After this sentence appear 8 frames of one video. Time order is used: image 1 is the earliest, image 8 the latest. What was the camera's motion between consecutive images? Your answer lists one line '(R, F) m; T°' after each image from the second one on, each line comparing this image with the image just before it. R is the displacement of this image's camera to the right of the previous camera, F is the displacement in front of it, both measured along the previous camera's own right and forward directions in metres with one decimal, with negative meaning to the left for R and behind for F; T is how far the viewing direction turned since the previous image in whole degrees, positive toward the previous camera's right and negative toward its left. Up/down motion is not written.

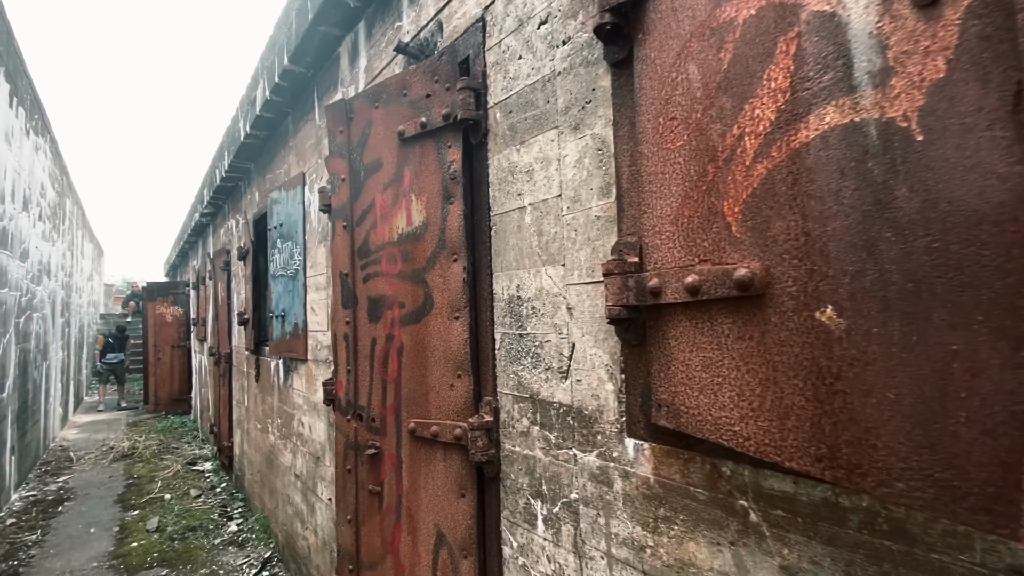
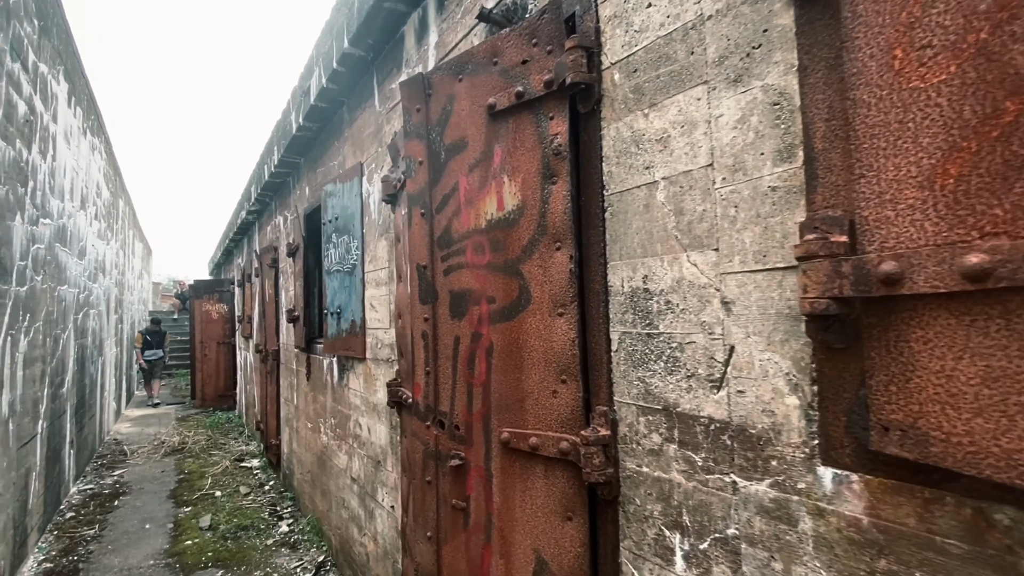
(-0.3, +0.2) m; -3°
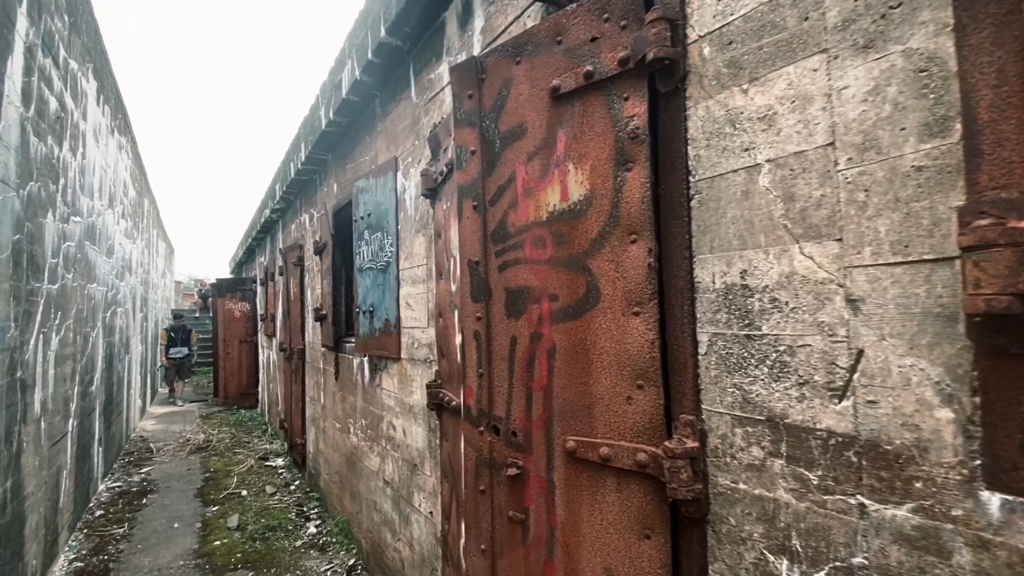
(-0.2, +0.1) m; -2°
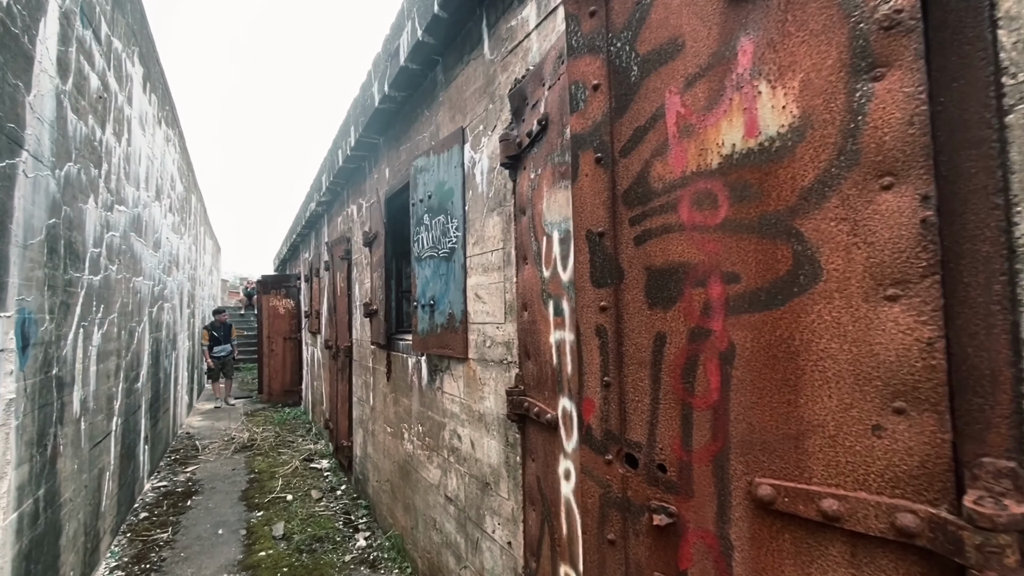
(-0.3, +0.5) m; -4°
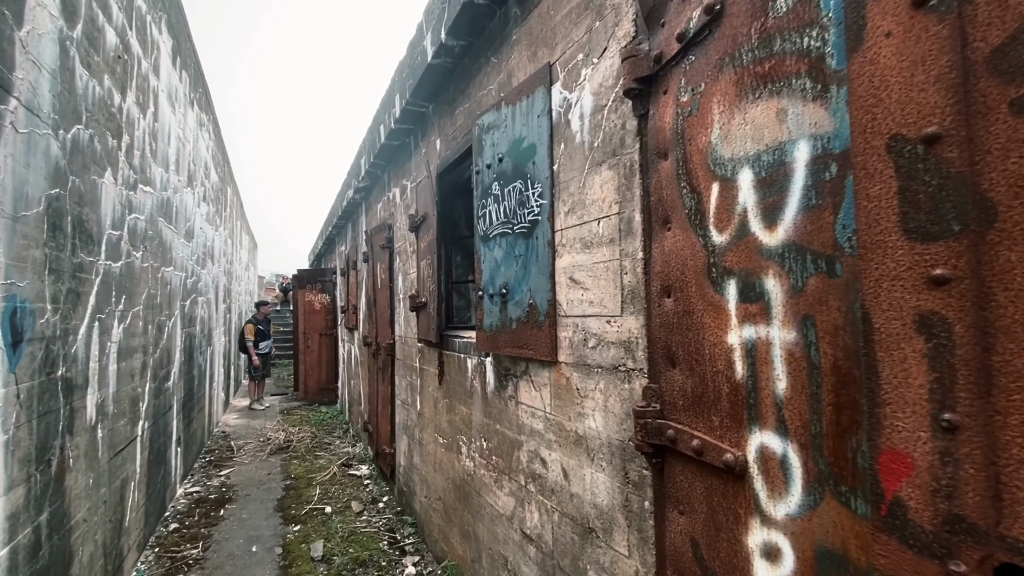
(-0.3, +0.6) m; -3°
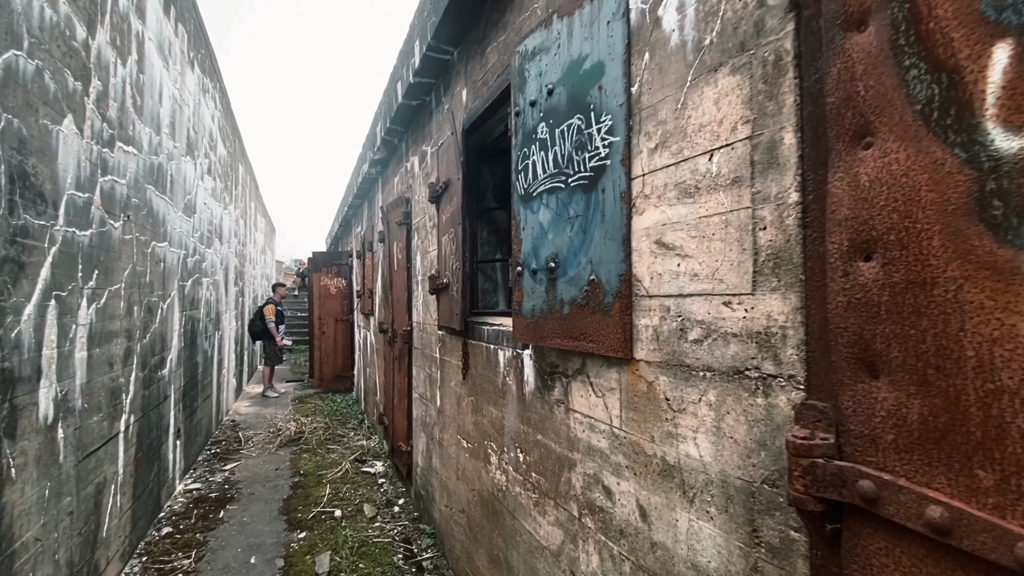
(-0.1, +0.6) m; -2°
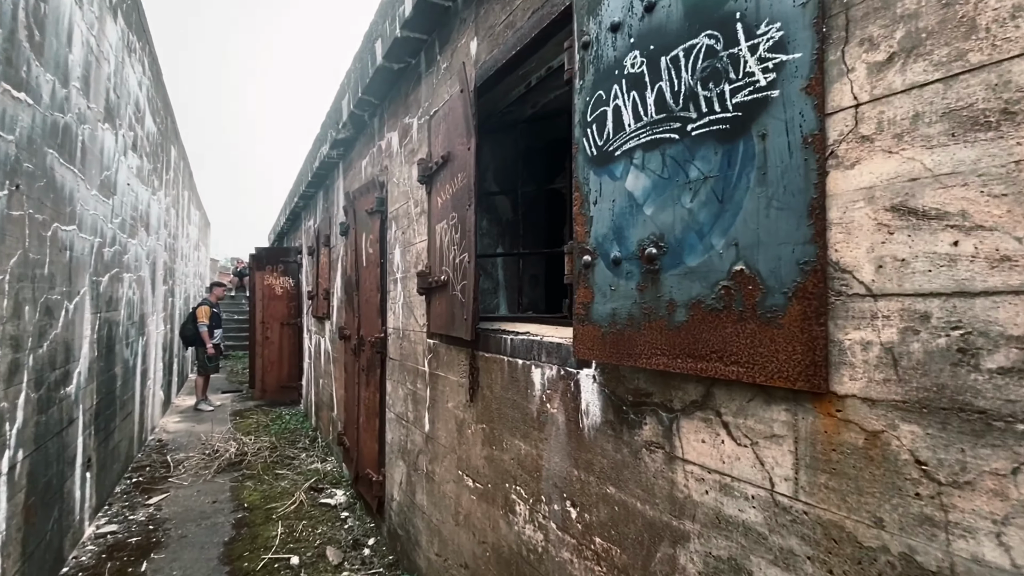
(-0.4, +0.6) m; +6°
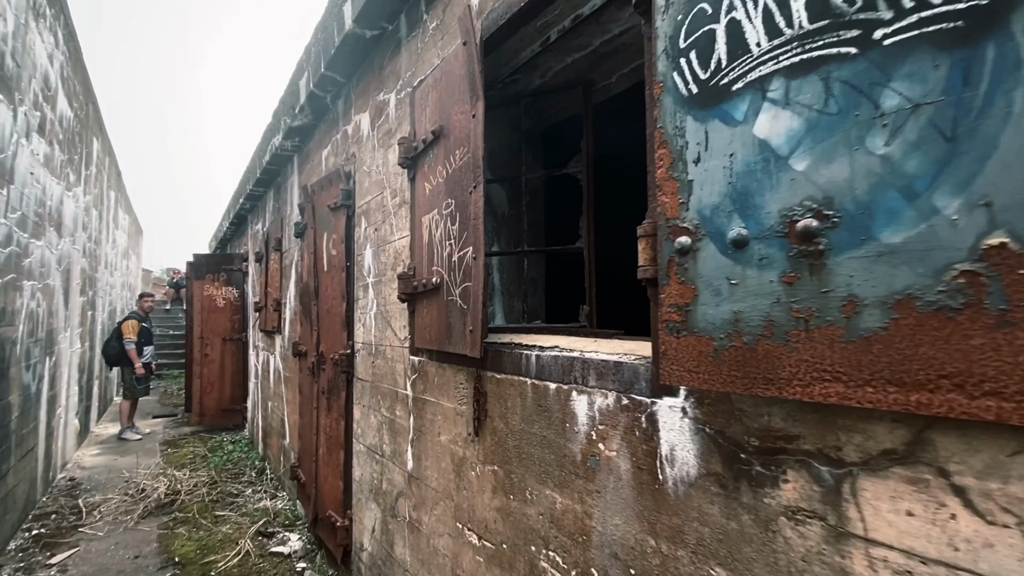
(-0.2, +0.5) m; +5°
